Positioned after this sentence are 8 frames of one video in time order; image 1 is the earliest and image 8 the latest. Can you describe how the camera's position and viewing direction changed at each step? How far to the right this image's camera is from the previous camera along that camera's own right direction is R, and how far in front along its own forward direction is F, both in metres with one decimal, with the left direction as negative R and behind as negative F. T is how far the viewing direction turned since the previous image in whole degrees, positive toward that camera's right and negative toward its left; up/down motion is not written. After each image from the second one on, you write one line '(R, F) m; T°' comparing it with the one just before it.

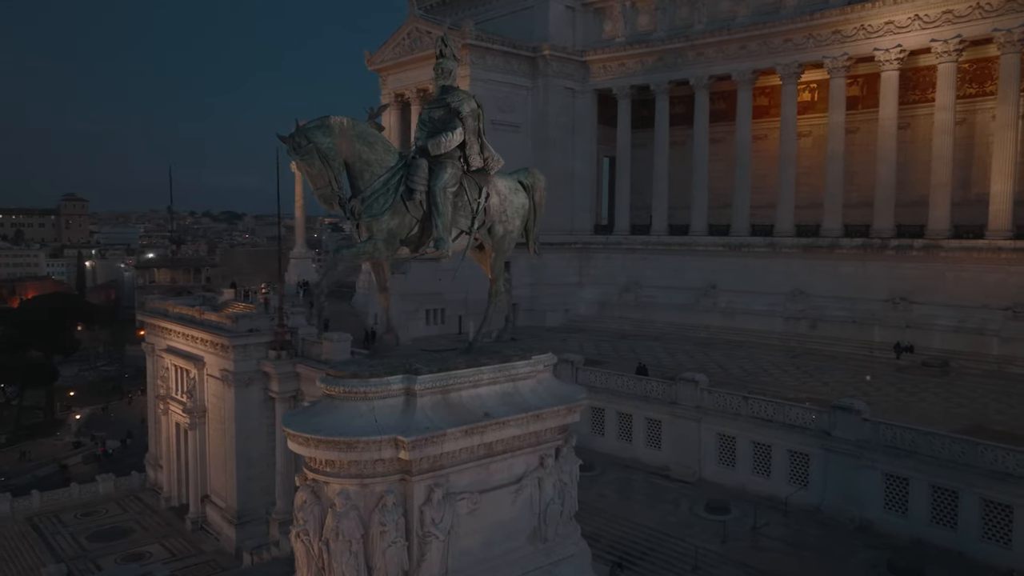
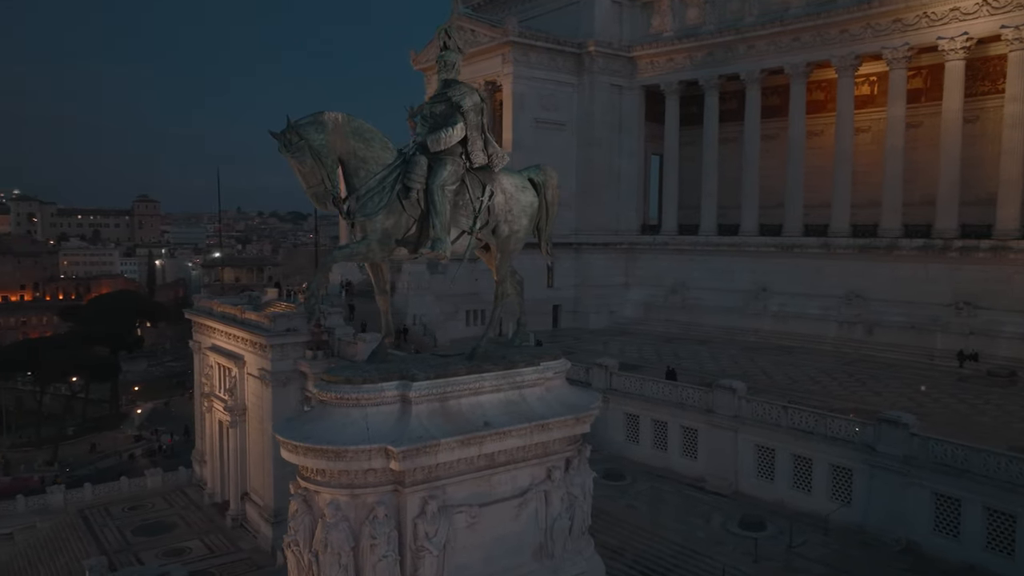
(+0.7, +0.5) m; -5°
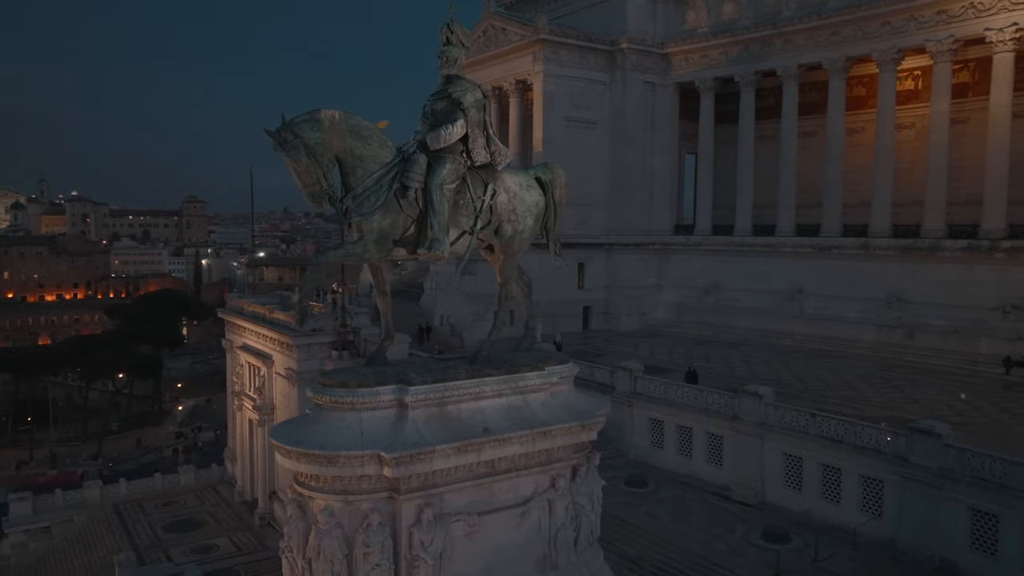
(+0.5, +0.3) m; -3°
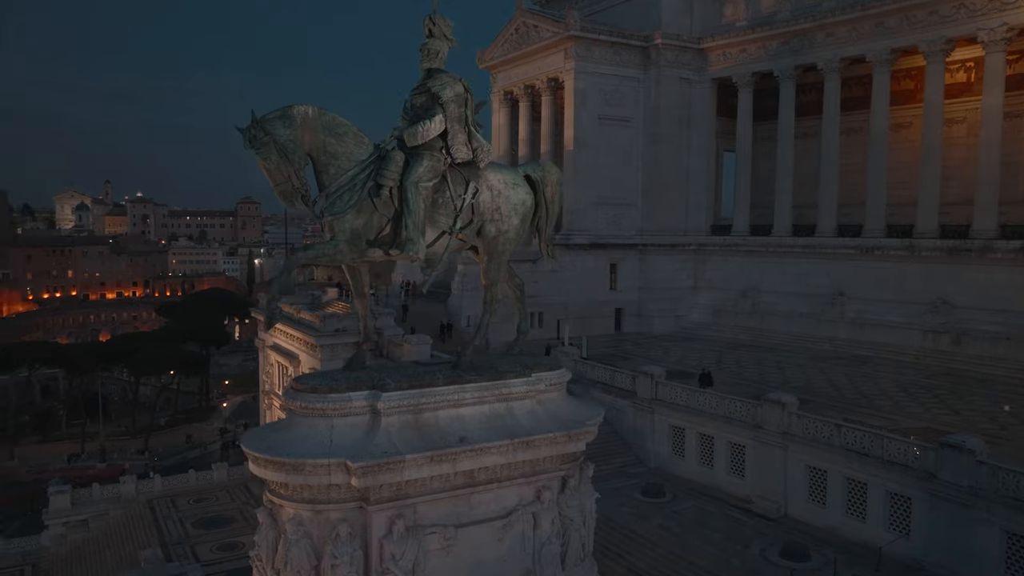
(+0.8, +0.5) m; -4°
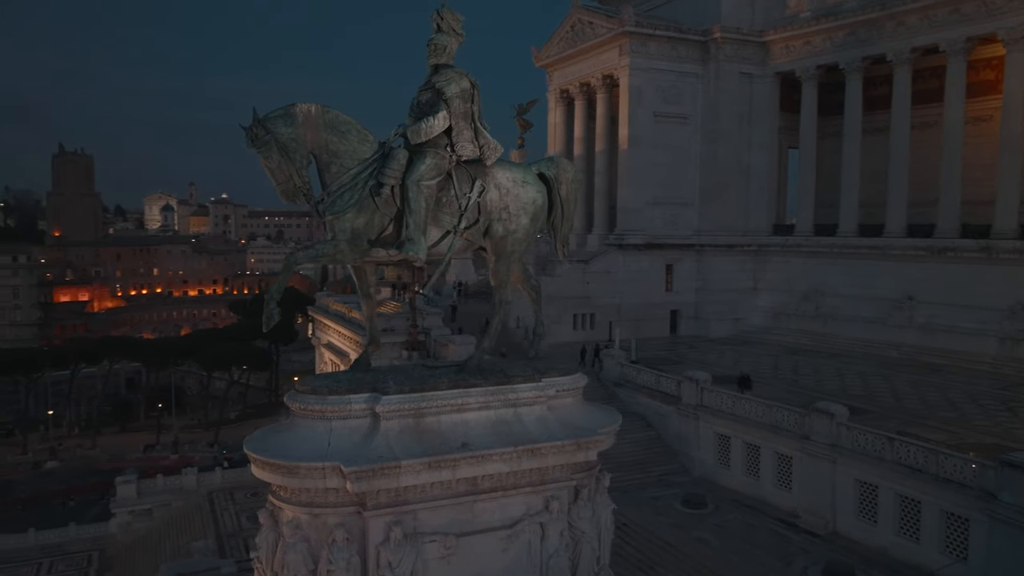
(+0.7, +0.4) m; -5°
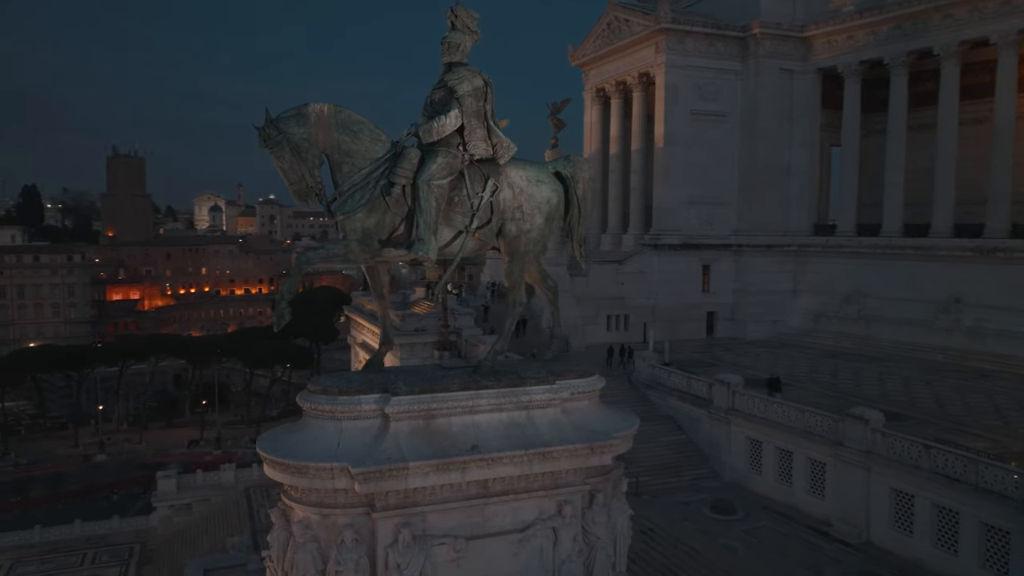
(+0.3, +0.1) m; -3°
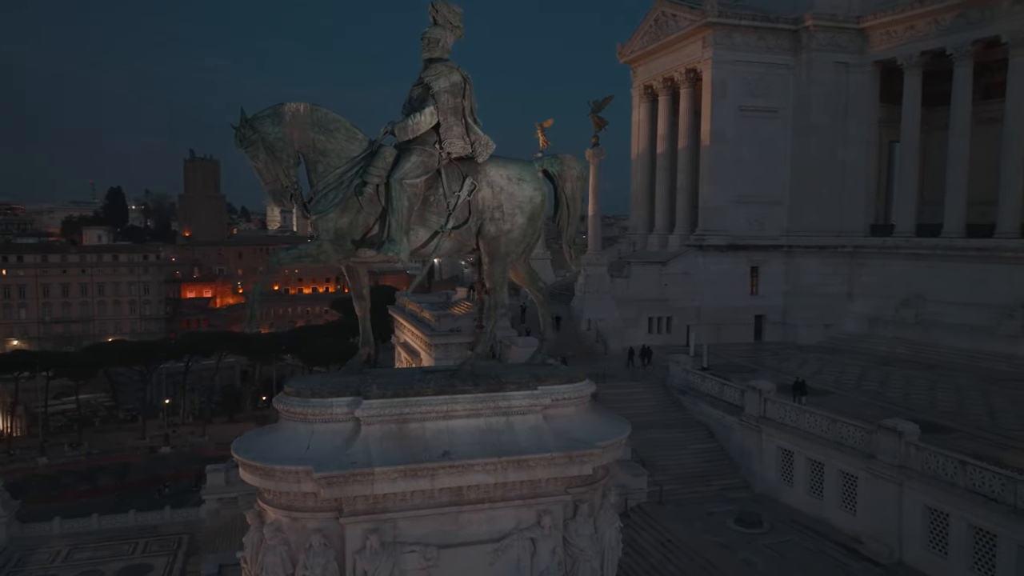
(+1.0, +0.3) m; -5°
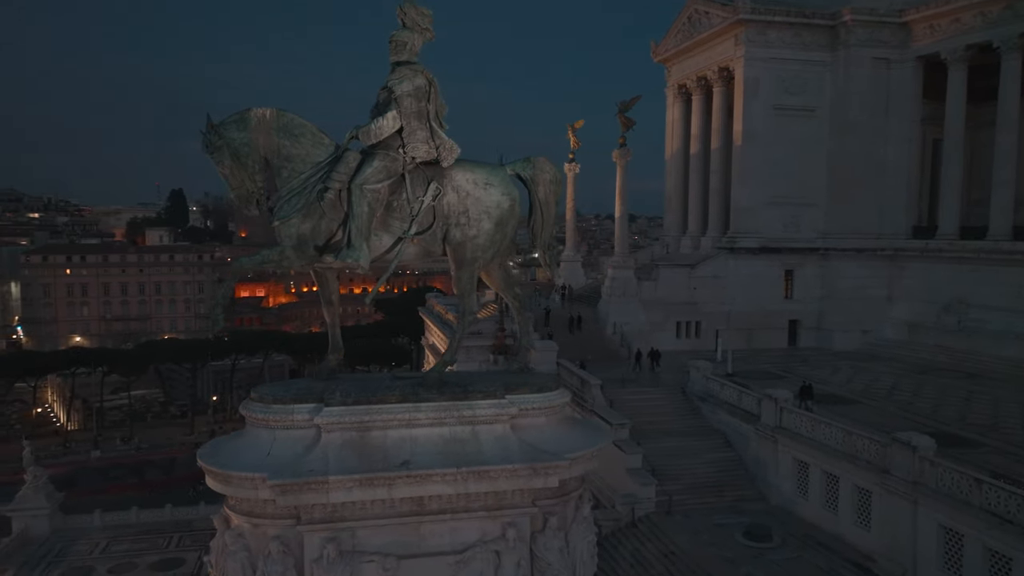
(+1.0, +0.2) m; -4°
